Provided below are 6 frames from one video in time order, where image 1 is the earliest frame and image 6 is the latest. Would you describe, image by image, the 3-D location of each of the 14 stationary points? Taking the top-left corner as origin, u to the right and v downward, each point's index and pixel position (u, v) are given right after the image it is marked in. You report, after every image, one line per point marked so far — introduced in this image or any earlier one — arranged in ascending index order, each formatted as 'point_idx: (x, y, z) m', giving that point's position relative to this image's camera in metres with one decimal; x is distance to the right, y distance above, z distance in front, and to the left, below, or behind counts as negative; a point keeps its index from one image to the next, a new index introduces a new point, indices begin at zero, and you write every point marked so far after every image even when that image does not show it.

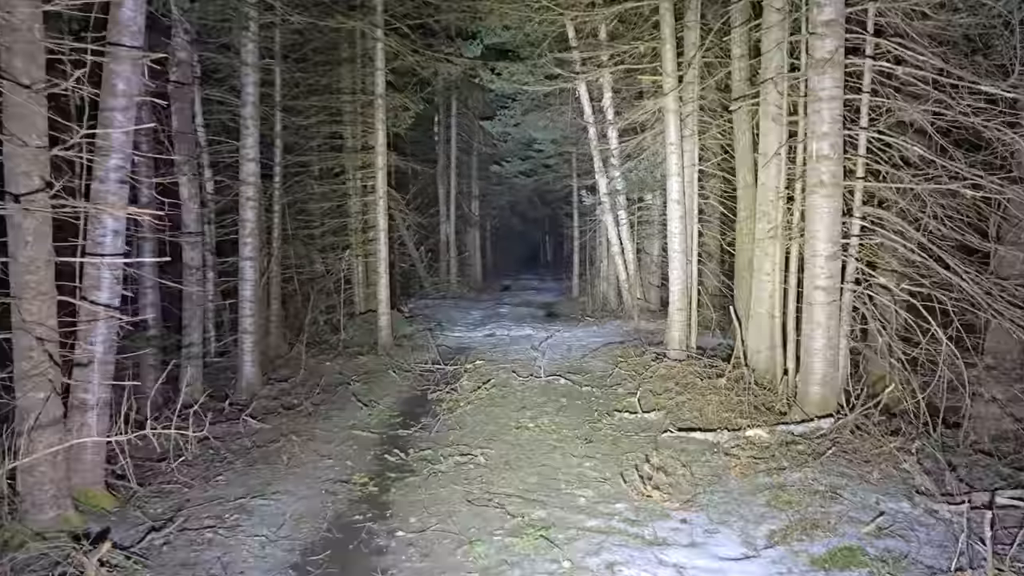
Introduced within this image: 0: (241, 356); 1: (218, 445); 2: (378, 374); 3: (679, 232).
0: (-3.1, -0.8, +10.6) m
1: (-2.3, -1.2, +7.3) m
2: (-1.6, -1.0, +11.1) m
3: (+1.9, +0.6, +10.7) m
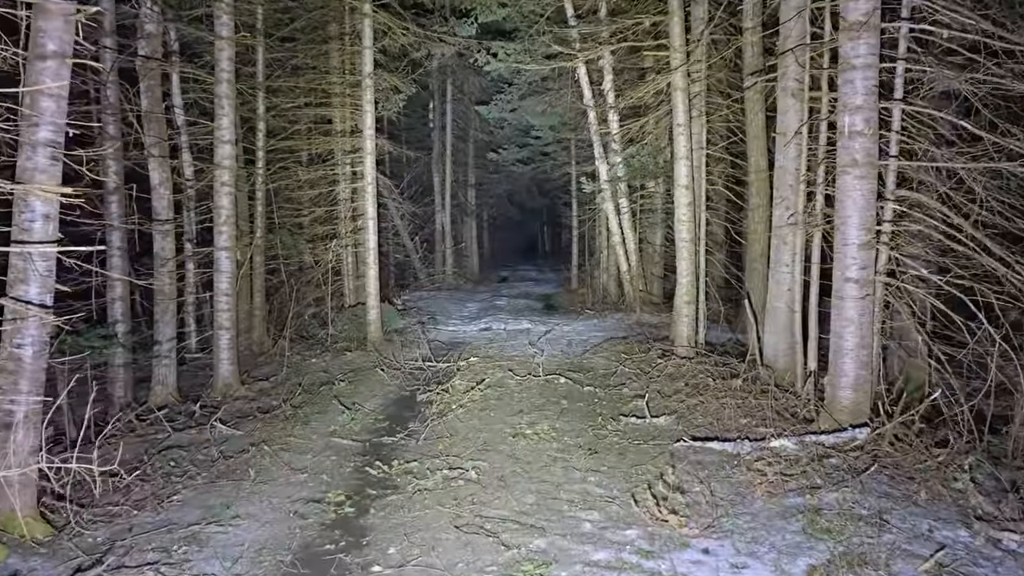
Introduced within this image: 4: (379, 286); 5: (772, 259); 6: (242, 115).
0: (-3.1, -0.7, +9.9) m
1: (-2.3, -1.2, +6.5) m
2: (-1.6, -0.9, +10.4) m
3: (+1.9, +0.7, +9.9) m
4: (-1.8, 0.0, +13.0) m
5: (+2.3, +0.2, +8.1) m
6: (-3.9, +2.5, +13.5) m
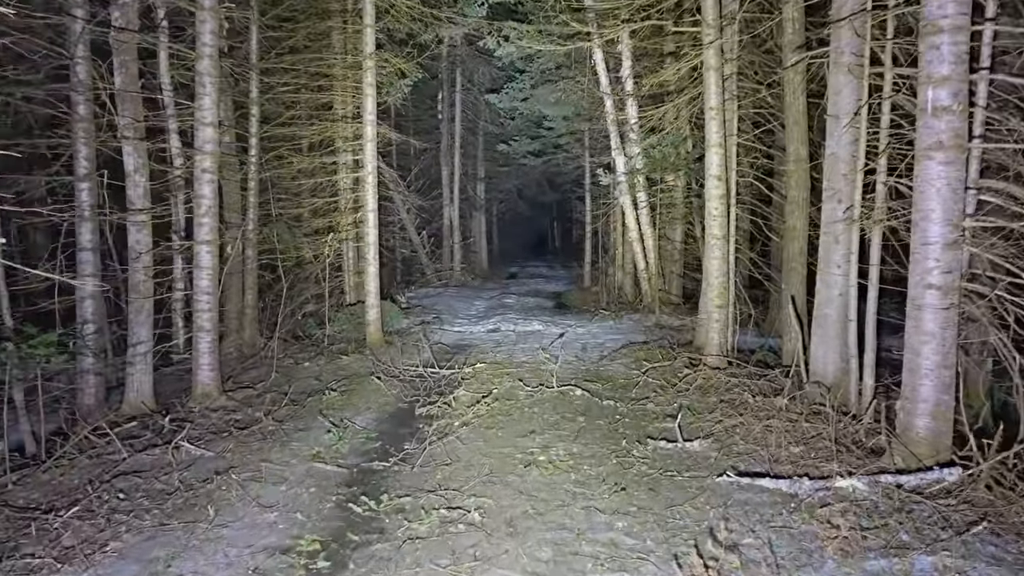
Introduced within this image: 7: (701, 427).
0: (-3.0, -0.7, +8.9) m
1: (-2.2, -1.2, +5.6) m
2: (-1.5, -0.9, +9.4) m
3: (+2.0, +0.7, +8.9) m
4: (-1.7, +0.1, +12.0) m
5: (+2.4, +0.2, +7.1) m
6: (-3.7, +2.6, +12.5) m
7: (+1.3, -1.0, +6.6) m
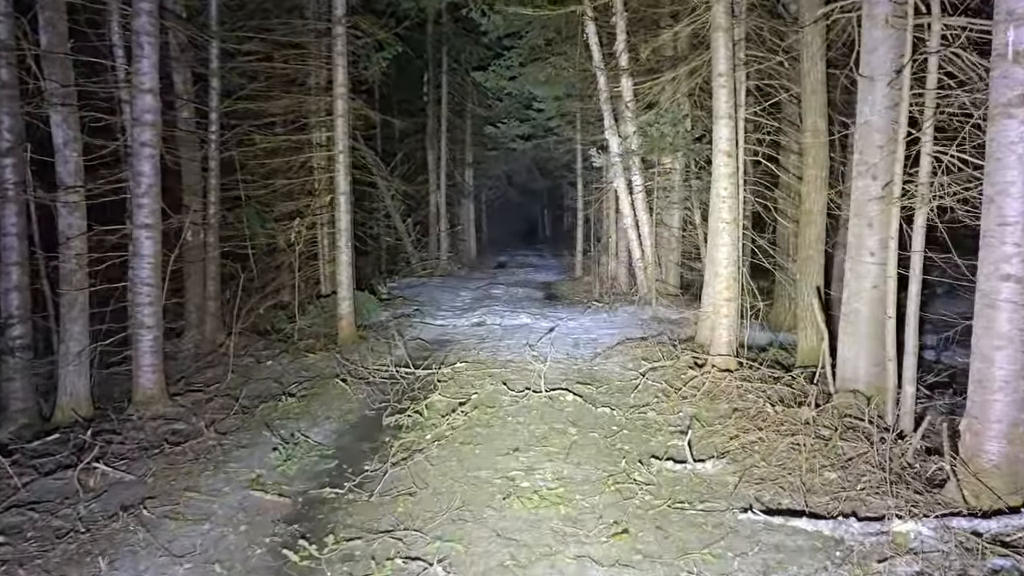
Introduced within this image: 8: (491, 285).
0: (-3.1, -0.6, +7.9) m
1: (-2.4, -1.1, +4.5) m
2: (-1.7, -0.8, +8.4) m
3: (+1.8, +0.8, +7.9) m
4: (-1.9, +0.2, +11.0) m
5: (+2.2, +0.3, +6.1) m
6: (-3.9, +2.7, +11.5) m
7: (+1.2, -0.9, +5.6) m
8: (-0.4, +0.1, +19.0) m
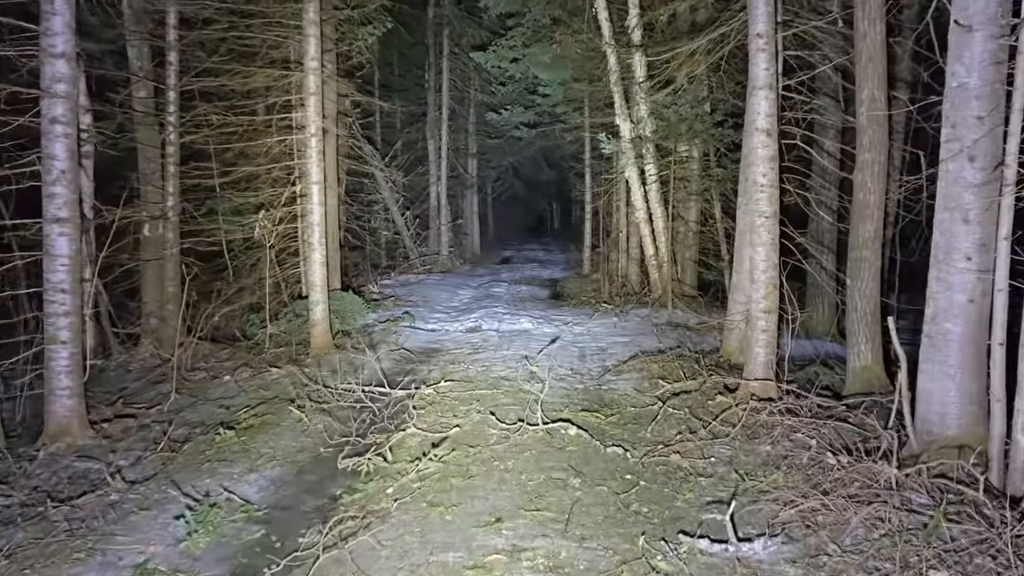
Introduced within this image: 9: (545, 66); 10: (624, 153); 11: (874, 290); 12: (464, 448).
0: (-3.2, -0.6, +6.5) m
1: (-2.5, -1.2, +3.2) m
2: (-1.7, -0.9, +7.0) m
3: (+1.8, +0.7, +6.5) m
4: (-1.9, +0.1, +9.6) m
5: (+2.1, +0.2, +4.7) m
6: (-3.9, +2.7, +10.1) m
7: (+1.1, -1.0, +4.2) m
8: (-0.4, +0.1, +17.6) m
9: (+0.5, +3.6, +15.0) m
10: (+1.5, +1.8, +12.3) m
11: (+2.7, 0.0, +6.9) m
12: (-0.3, -1.0, +5.6) m
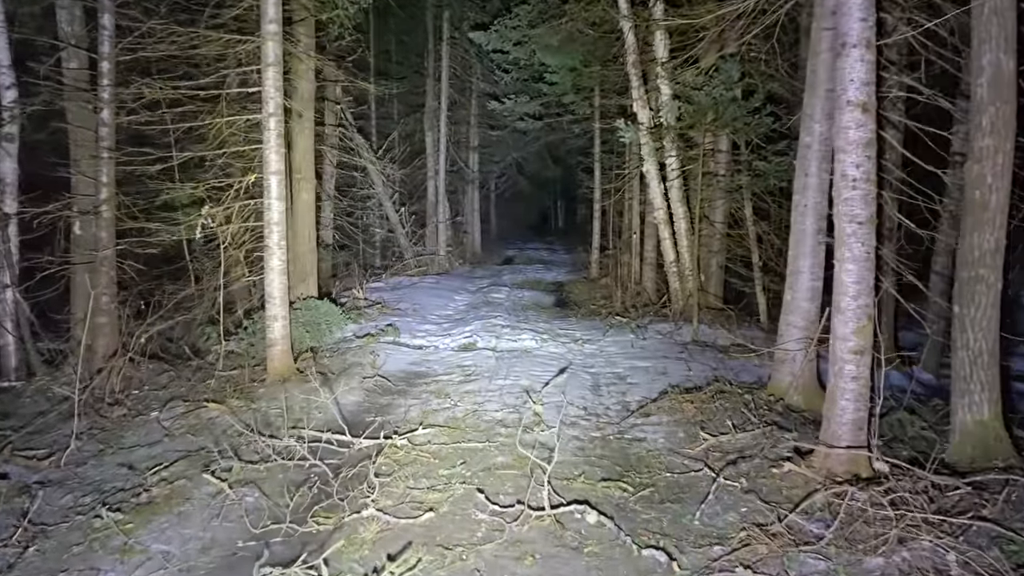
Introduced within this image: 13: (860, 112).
0: (-3.2, -0.7, +4.8) m
1: (-2.5, -1.3, +1.5) m
2: (-1.7, -1.0, +5.3) m
3: (+1.8, +0.6, +4.8) m
4: (-1.9, 0.0, +7.9) m
5: (+2.1, 0.0, +3.0) m
6: (-3.9, +2.6, +8.4) m
7: (+1.1, -1.2, +2.5) m
8: (-0.4, 0.0, +15.9) m
9: (+0.6, +3.4, +13.3) m
10: (+1.5, +1.7, +10.6) m
11: (+2.7, -0.2, +5.2) m
12: (-0.3, -1.1, +3.9) m
13: (+1.7, +0.9, +4.7) m
